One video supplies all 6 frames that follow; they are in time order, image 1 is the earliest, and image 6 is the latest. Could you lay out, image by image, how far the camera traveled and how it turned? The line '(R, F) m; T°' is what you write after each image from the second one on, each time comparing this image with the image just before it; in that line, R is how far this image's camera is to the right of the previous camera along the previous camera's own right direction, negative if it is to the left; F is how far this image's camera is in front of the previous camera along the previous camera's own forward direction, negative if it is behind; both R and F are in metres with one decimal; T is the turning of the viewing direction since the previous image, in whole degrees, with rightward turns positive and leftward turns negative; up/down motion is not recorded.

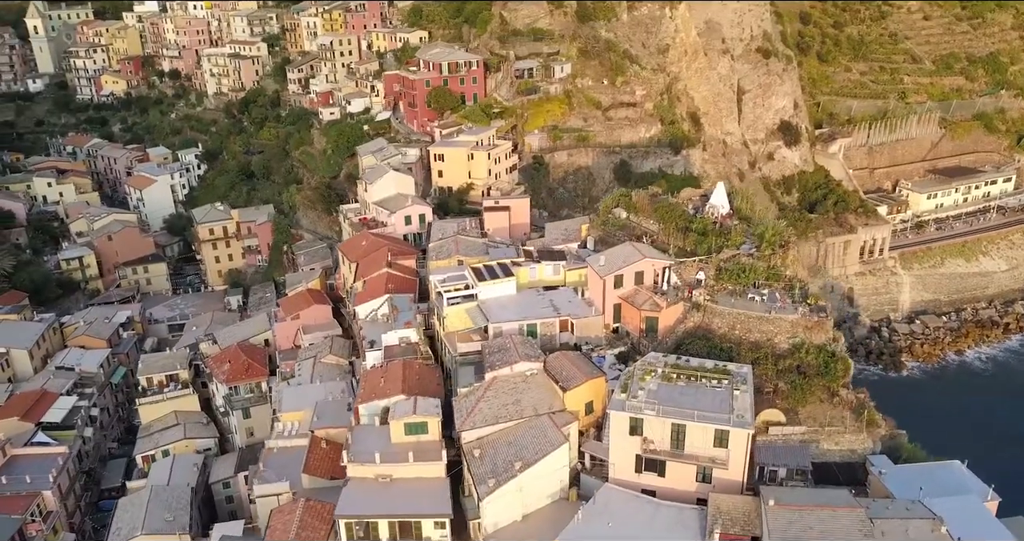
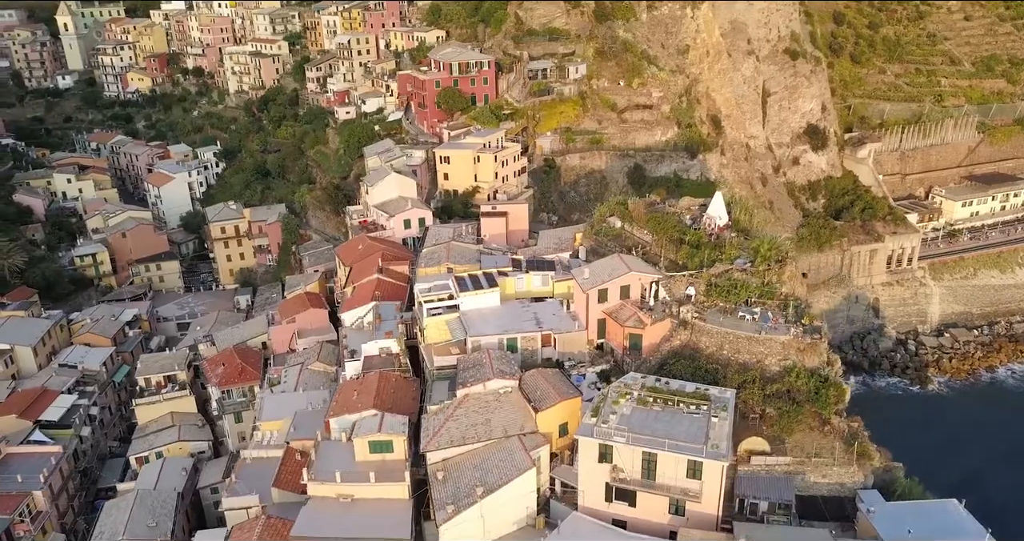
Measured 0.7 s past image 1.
(+1.0, +0.6) m; -3°
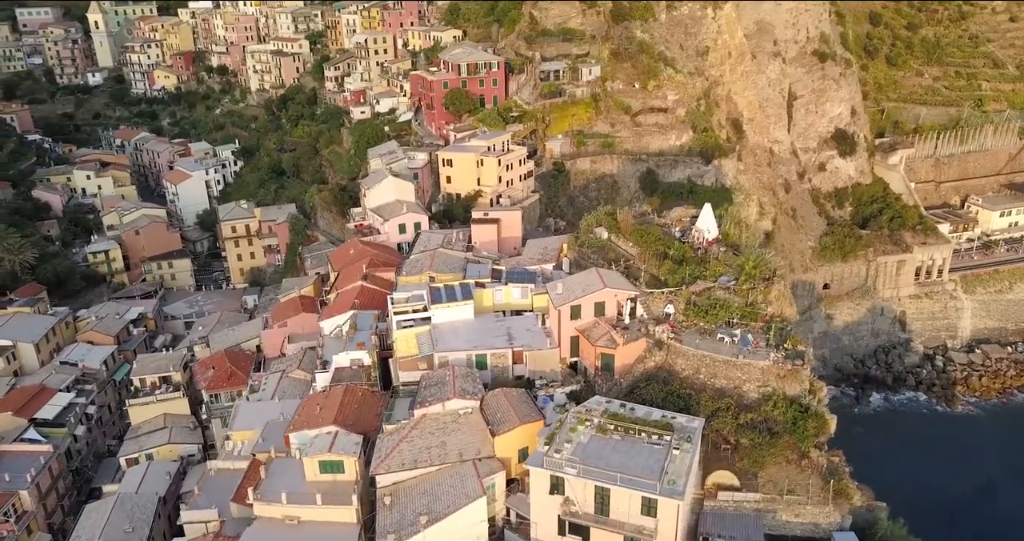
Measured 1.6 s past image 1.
(+1.2, +0.7) m; -3°
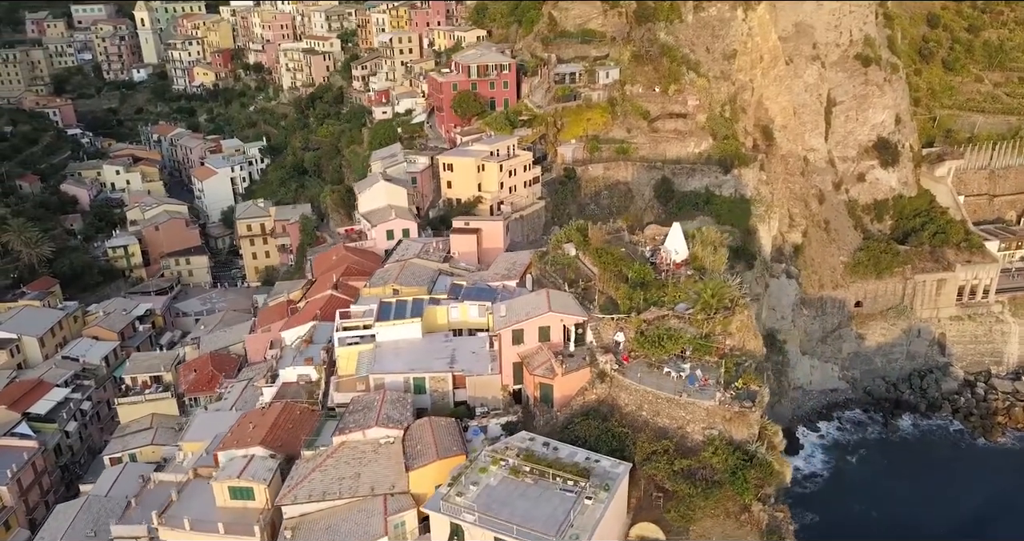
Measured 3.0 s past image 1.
(+2.0, +0.9) m; -4°
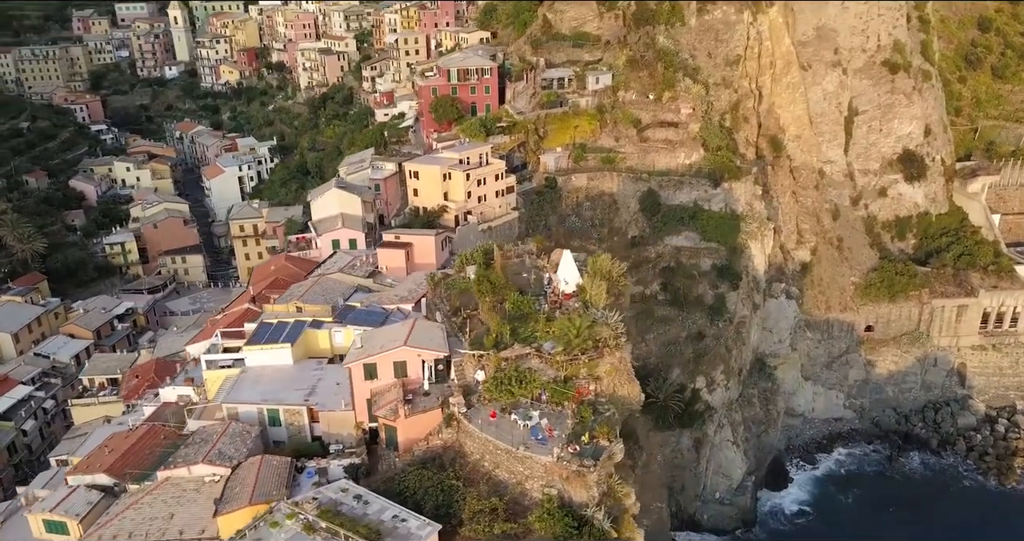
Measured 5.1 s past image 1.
(+3.3, +1.1) m; -5°
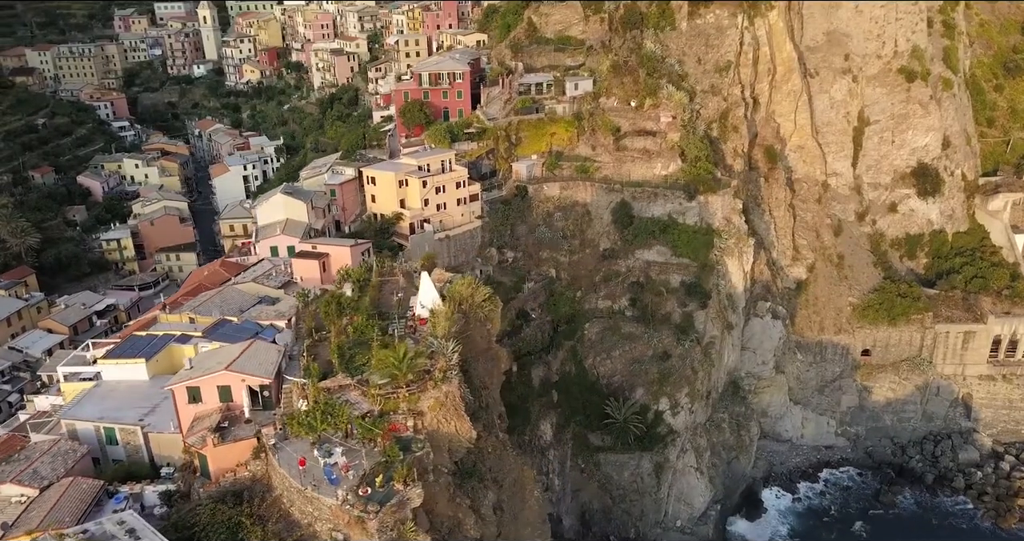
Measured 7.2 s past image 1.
(+3.5, +0.8) m; -4°
